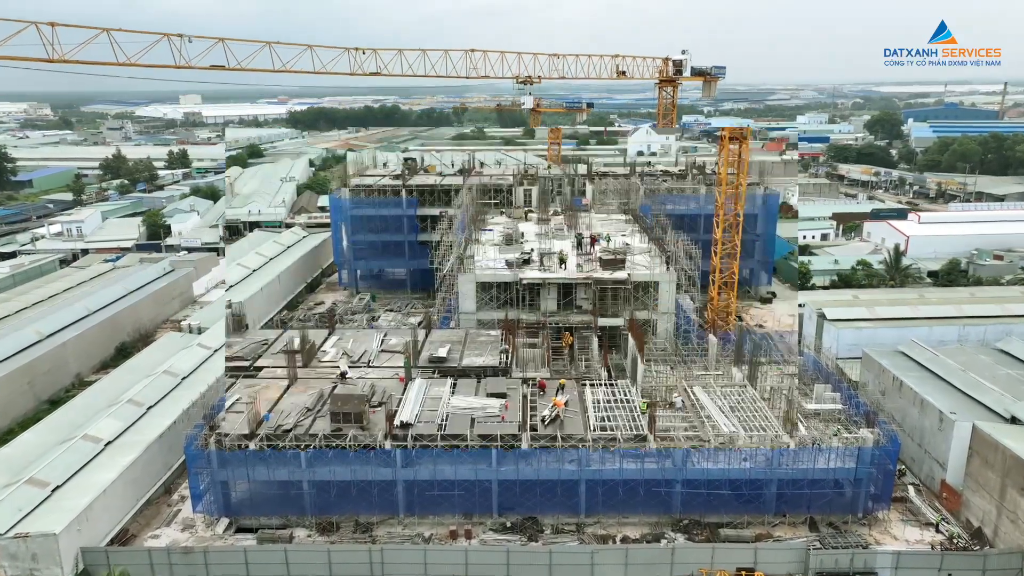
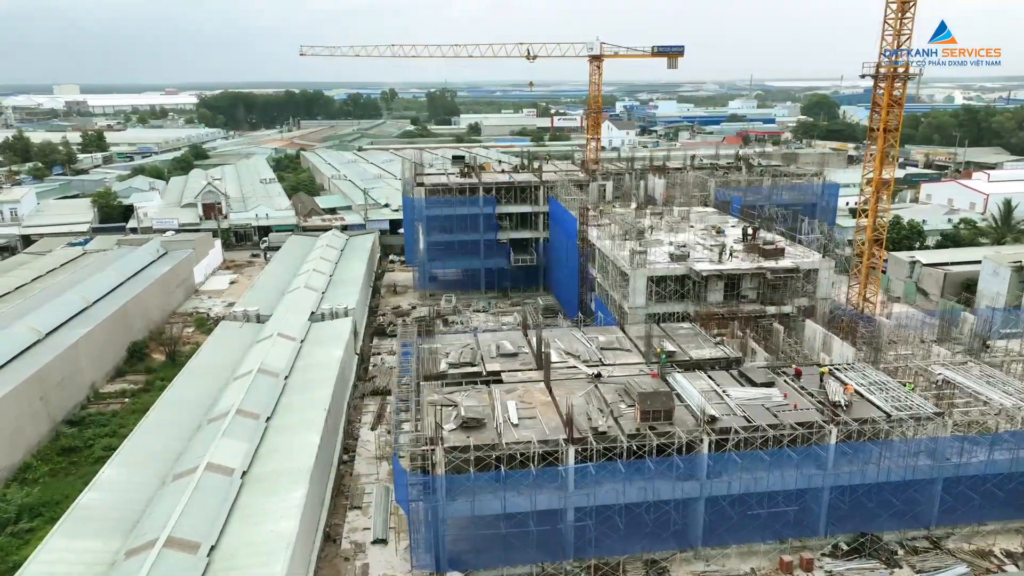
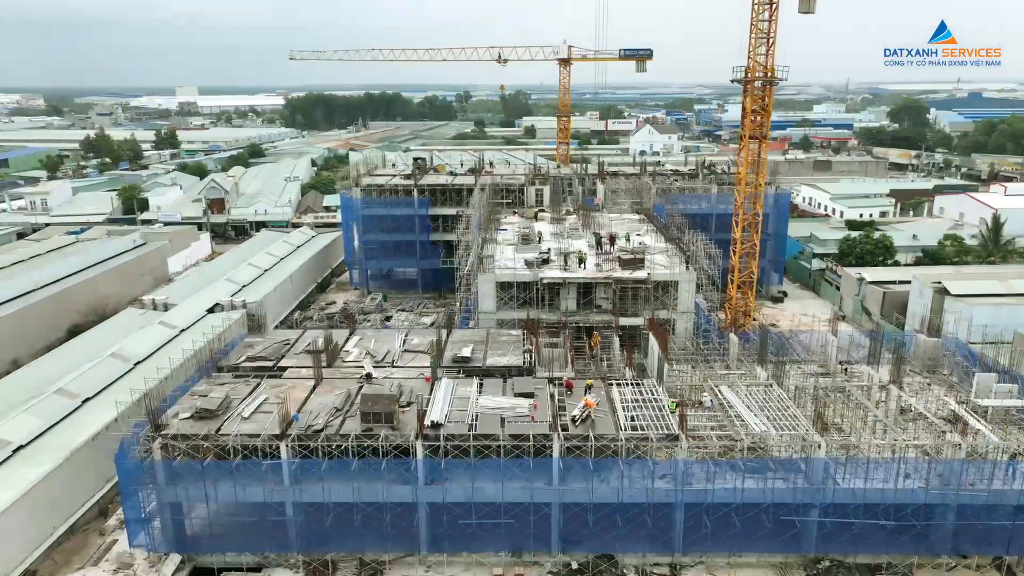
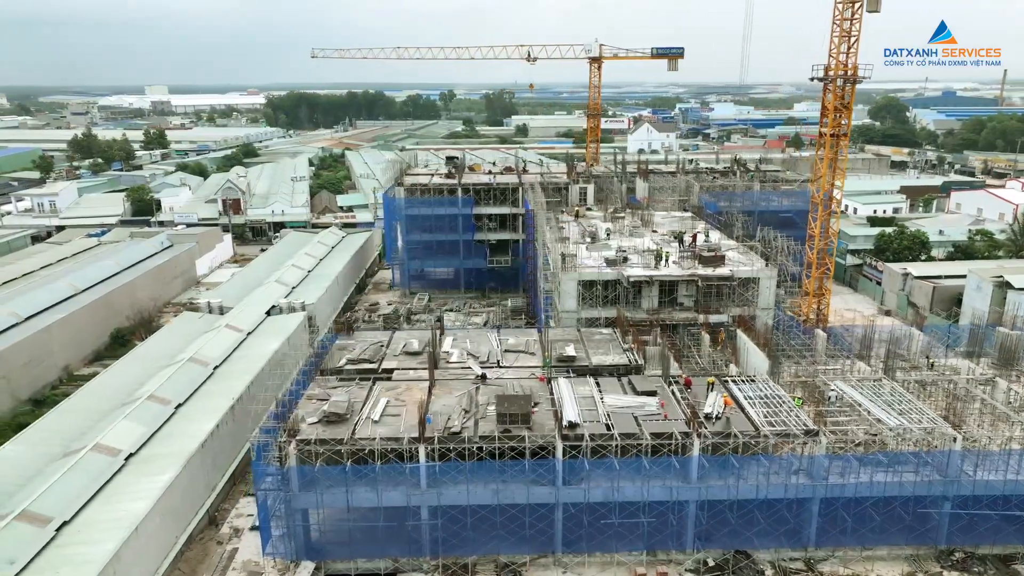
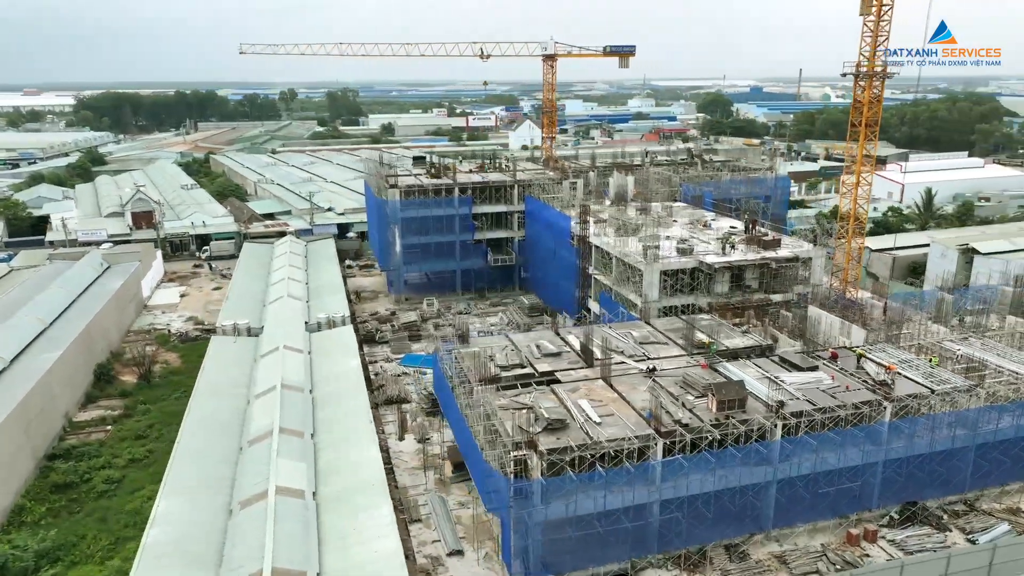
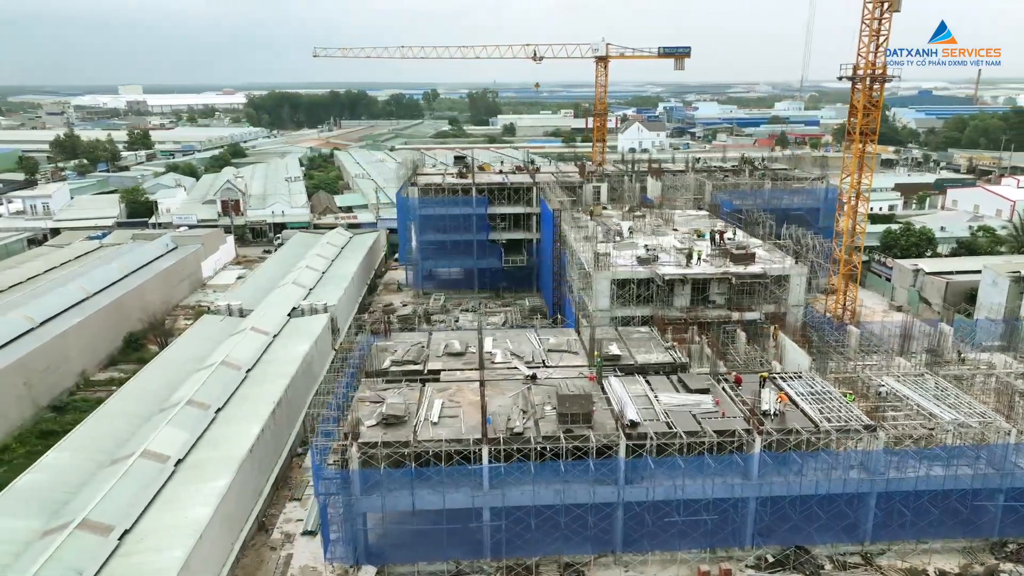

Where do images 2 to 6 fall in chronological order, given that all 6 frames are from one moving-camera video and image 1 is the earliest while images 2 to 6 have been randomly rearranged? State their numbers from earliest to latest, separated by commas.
3, 4, 6, 2, 5
